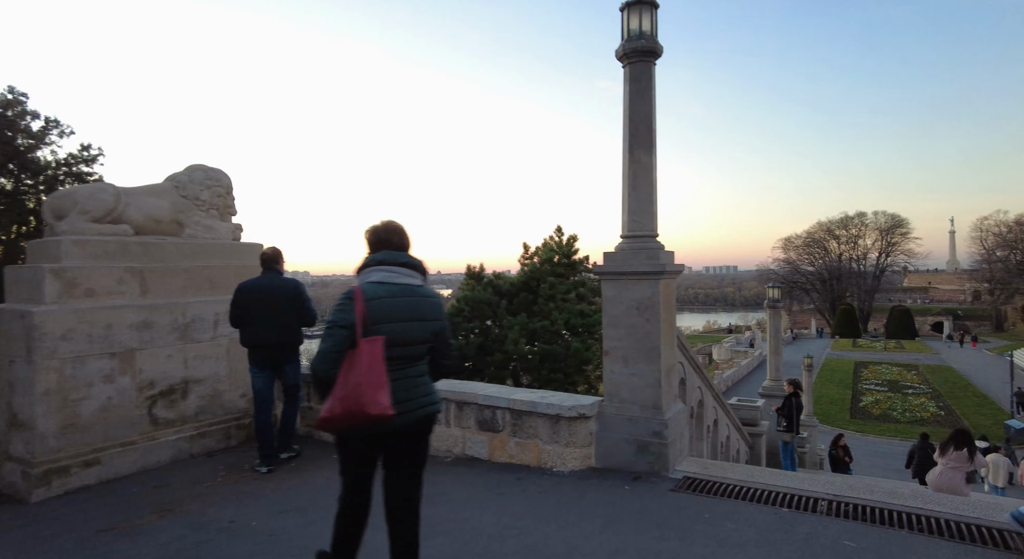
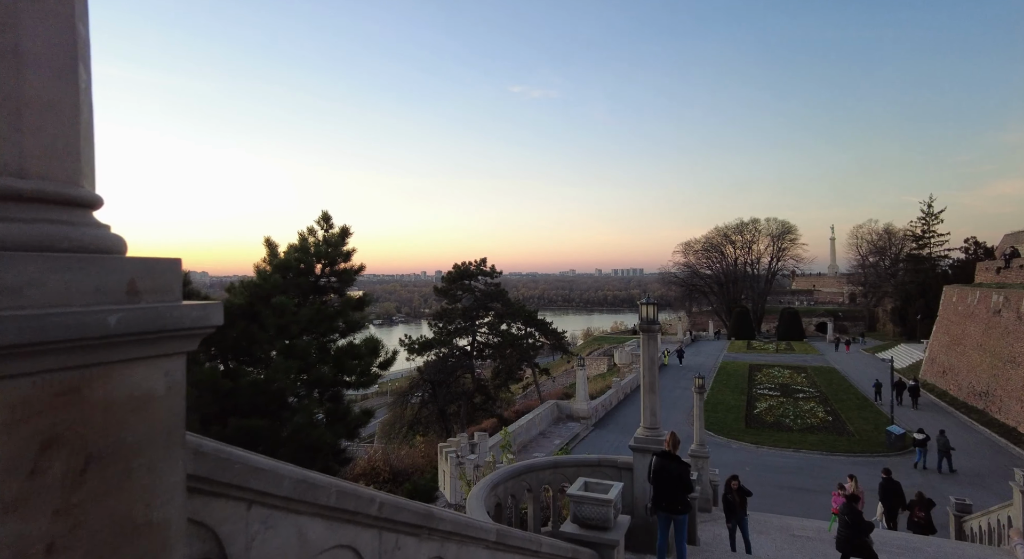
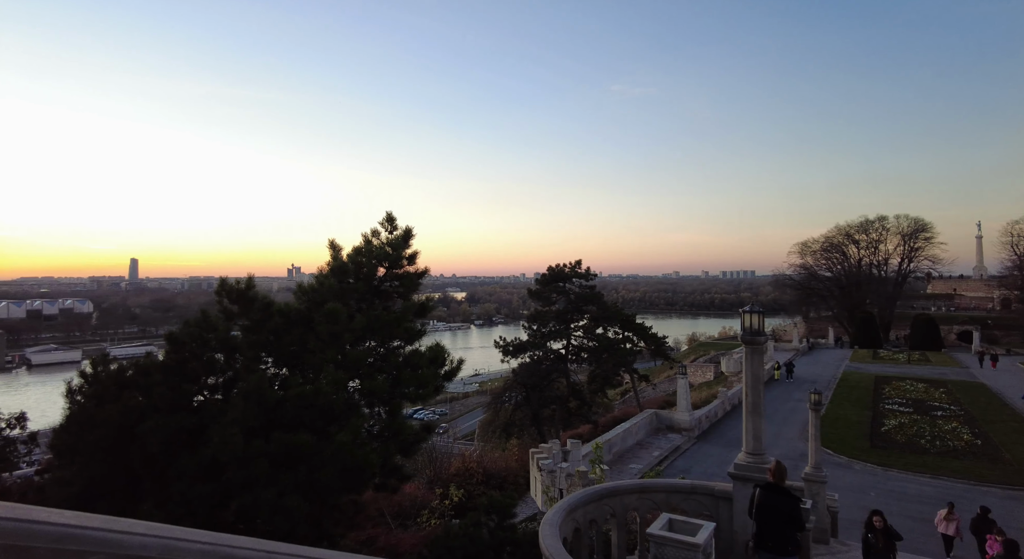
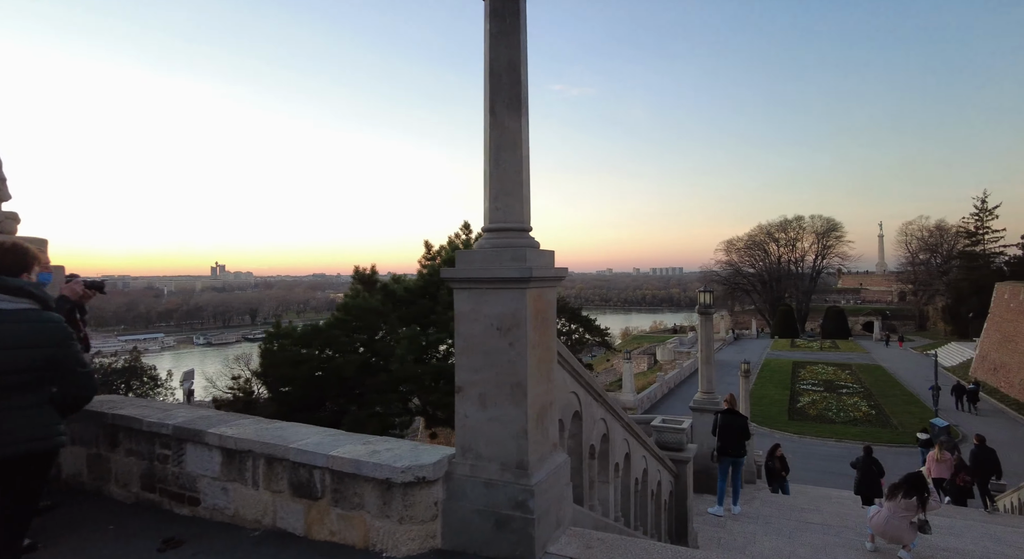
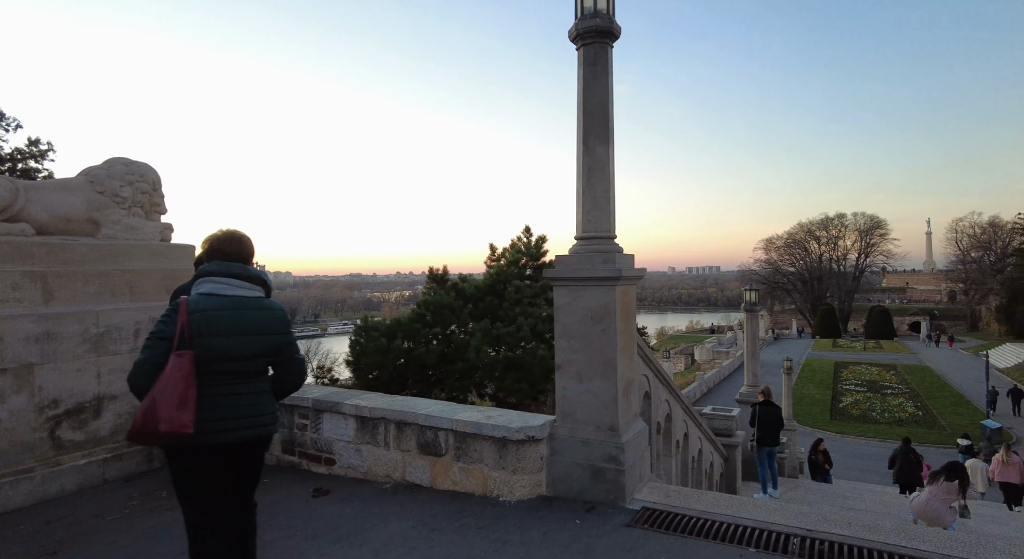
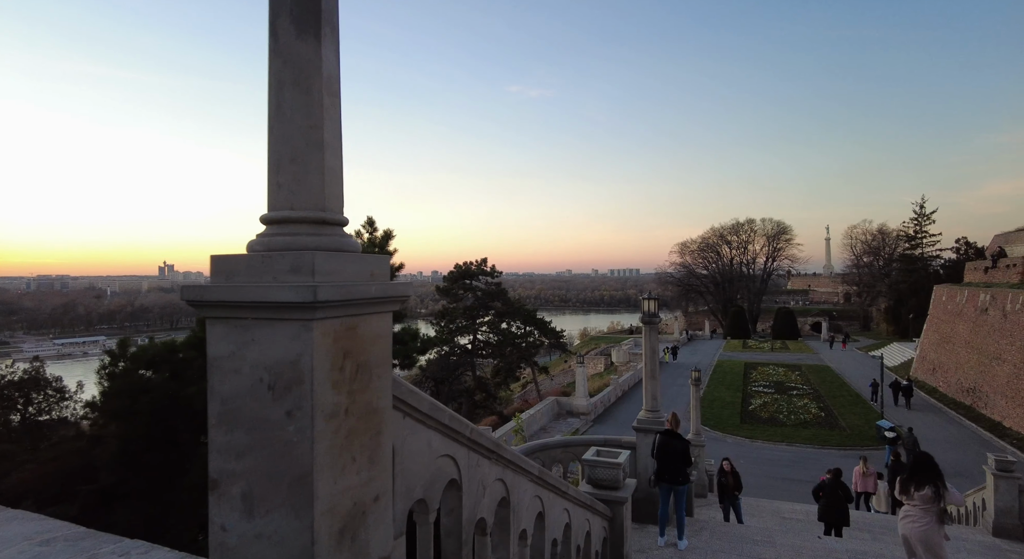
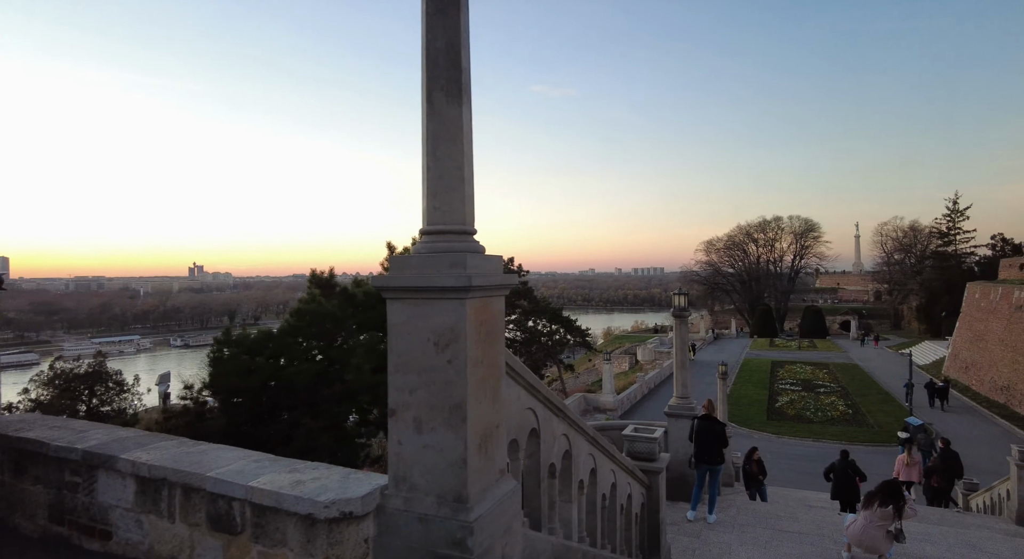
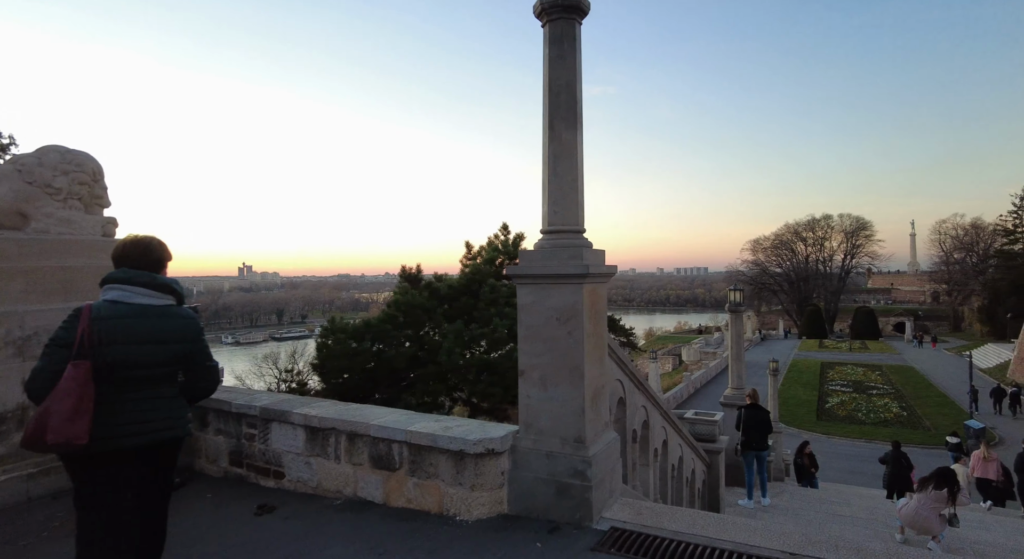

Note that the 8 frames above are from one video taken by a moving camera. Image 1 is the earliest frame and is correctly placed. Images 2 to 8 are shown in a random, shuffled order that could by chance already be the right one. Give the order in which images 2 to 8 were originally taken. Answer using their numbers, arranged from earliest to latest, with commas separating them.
5, 8, 4, 7, 6, 2, 3
